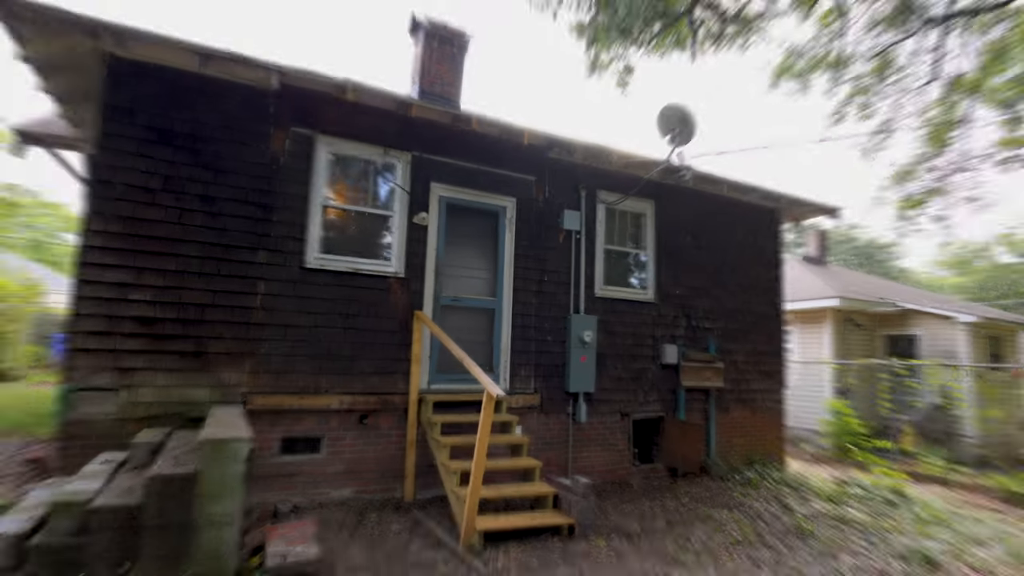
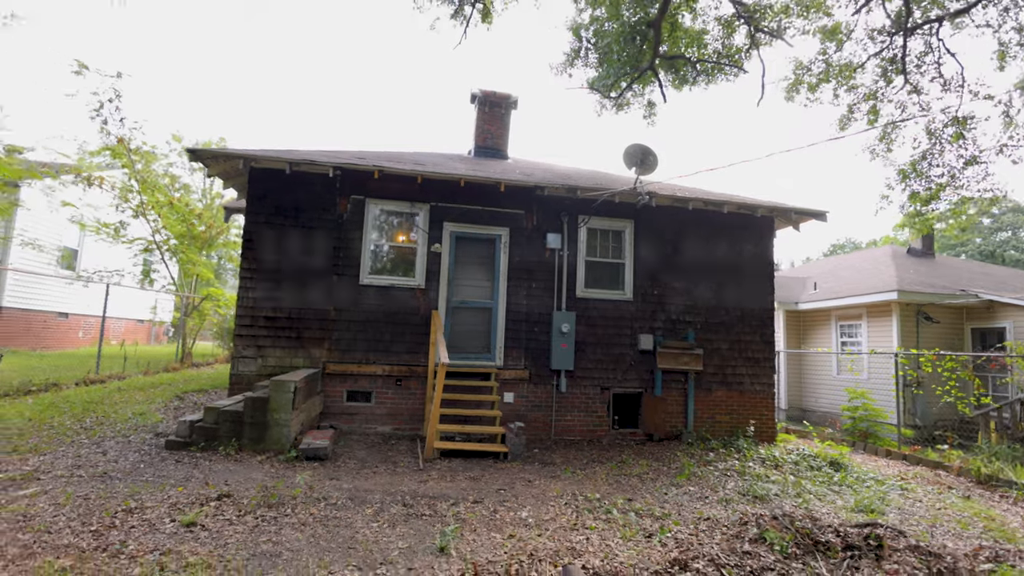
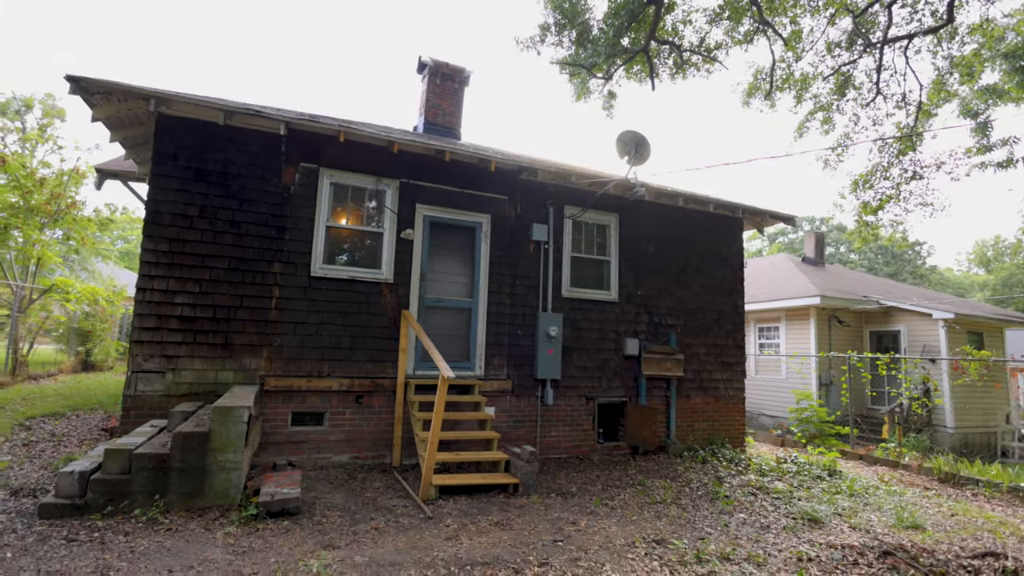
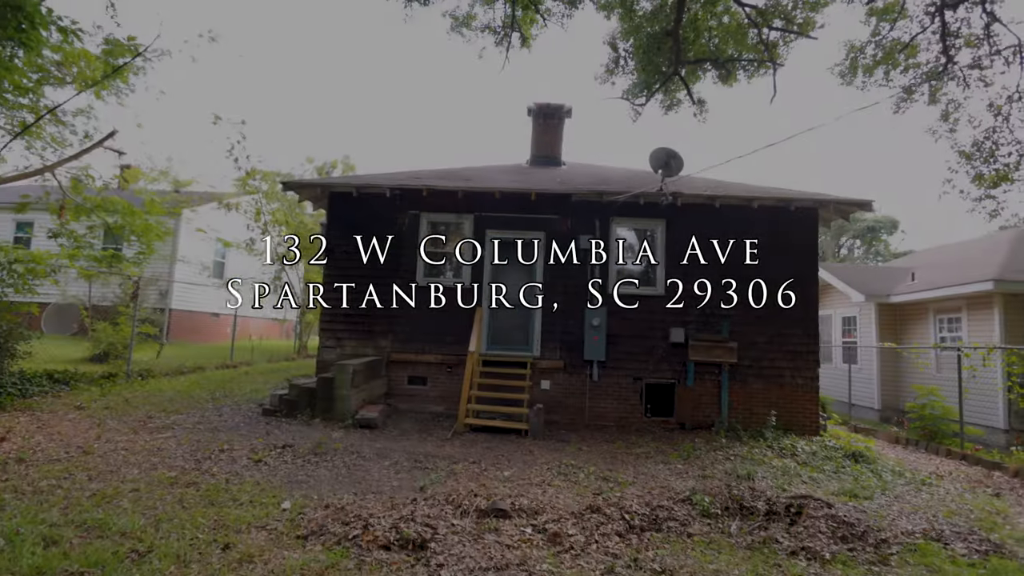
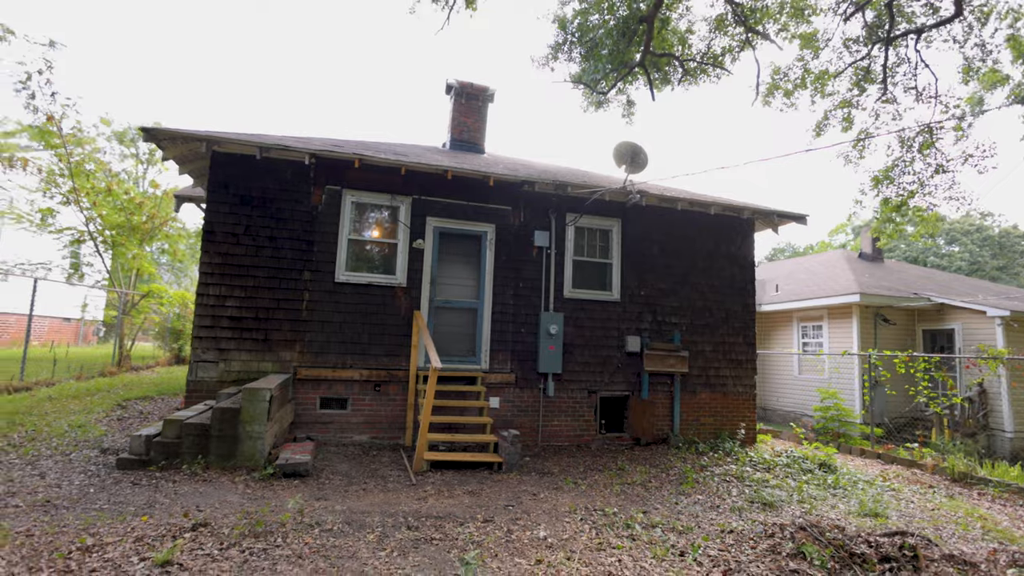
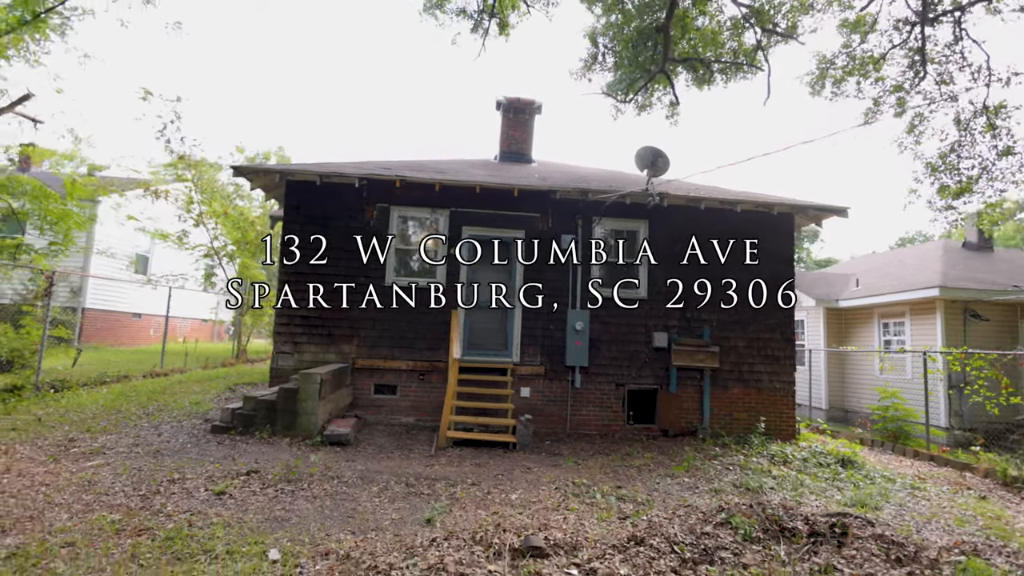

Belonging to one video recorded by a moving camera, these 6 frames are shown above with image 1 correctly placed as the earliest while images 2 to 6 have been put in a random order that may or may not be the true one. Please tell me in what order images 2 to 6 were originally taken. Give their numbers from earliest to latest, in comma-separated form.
3, 5, 2, 6, 4
